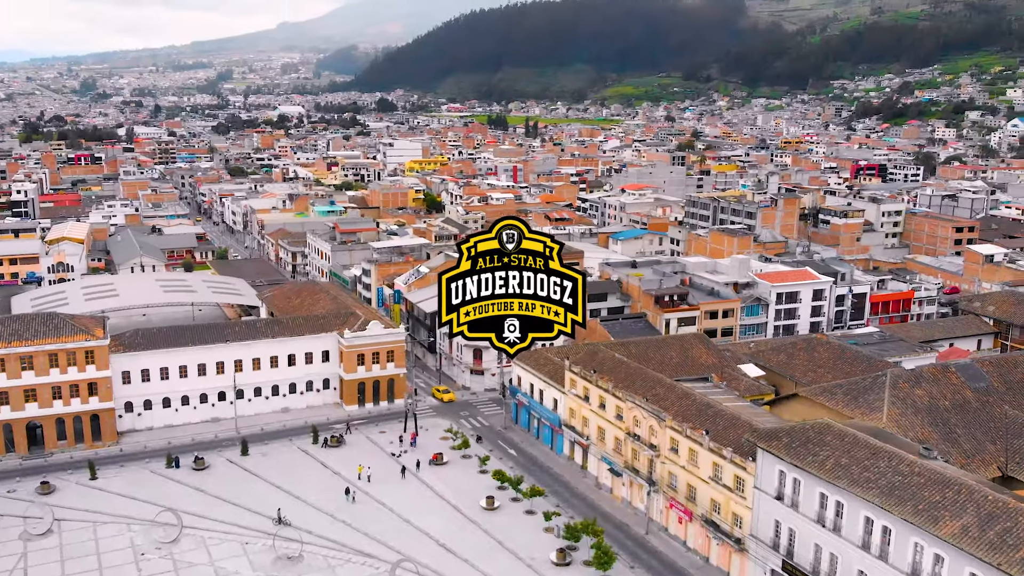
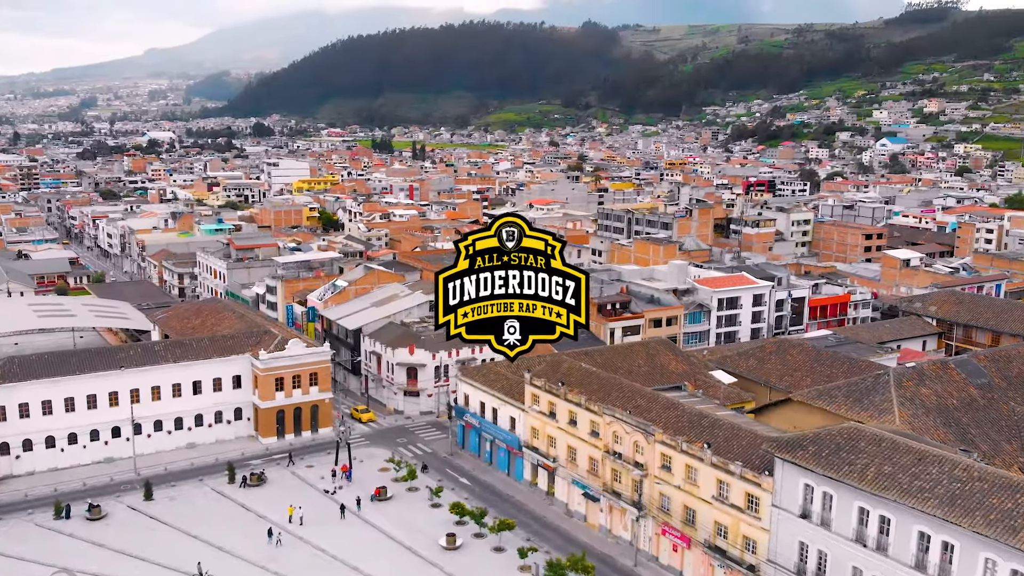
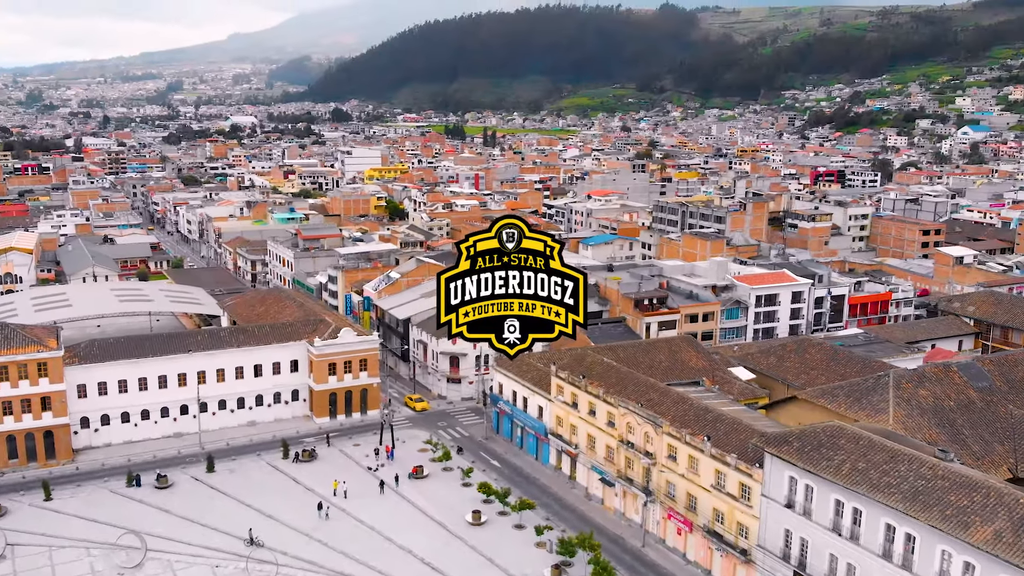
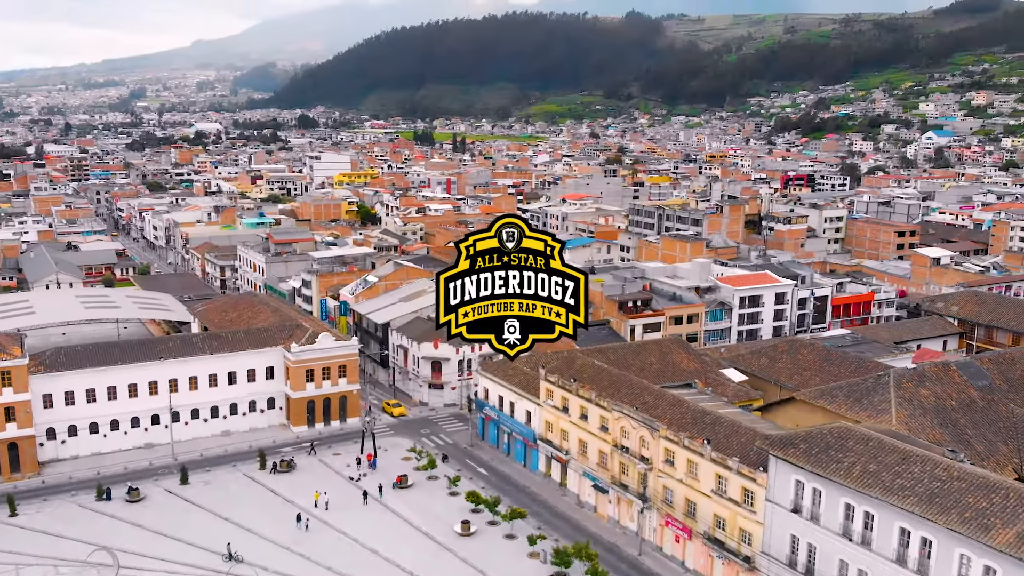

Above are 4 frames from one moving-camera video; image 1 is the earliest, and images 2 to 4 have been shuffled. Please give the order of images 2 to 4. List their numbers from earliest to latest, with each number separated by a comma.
3, 4, 2
